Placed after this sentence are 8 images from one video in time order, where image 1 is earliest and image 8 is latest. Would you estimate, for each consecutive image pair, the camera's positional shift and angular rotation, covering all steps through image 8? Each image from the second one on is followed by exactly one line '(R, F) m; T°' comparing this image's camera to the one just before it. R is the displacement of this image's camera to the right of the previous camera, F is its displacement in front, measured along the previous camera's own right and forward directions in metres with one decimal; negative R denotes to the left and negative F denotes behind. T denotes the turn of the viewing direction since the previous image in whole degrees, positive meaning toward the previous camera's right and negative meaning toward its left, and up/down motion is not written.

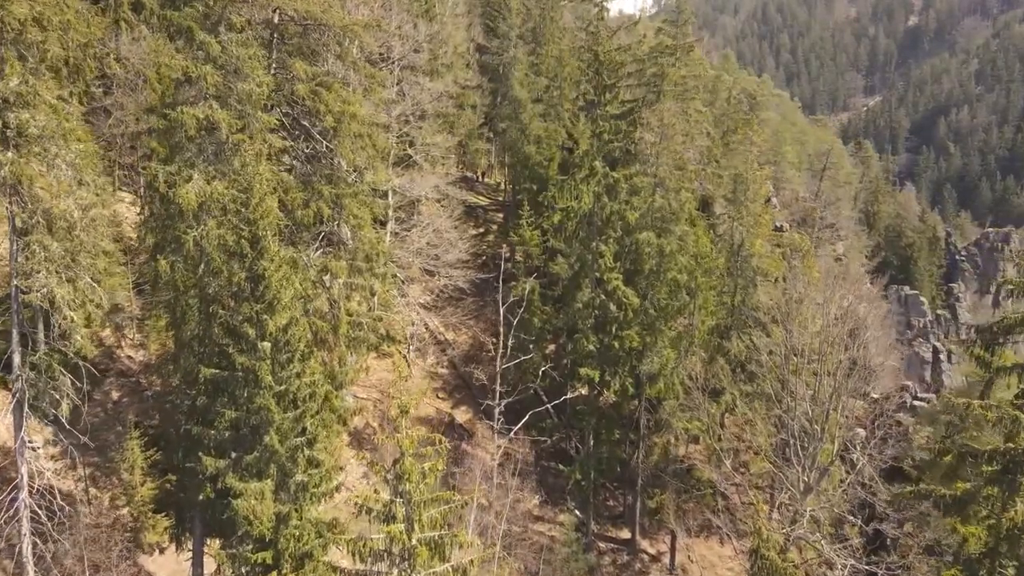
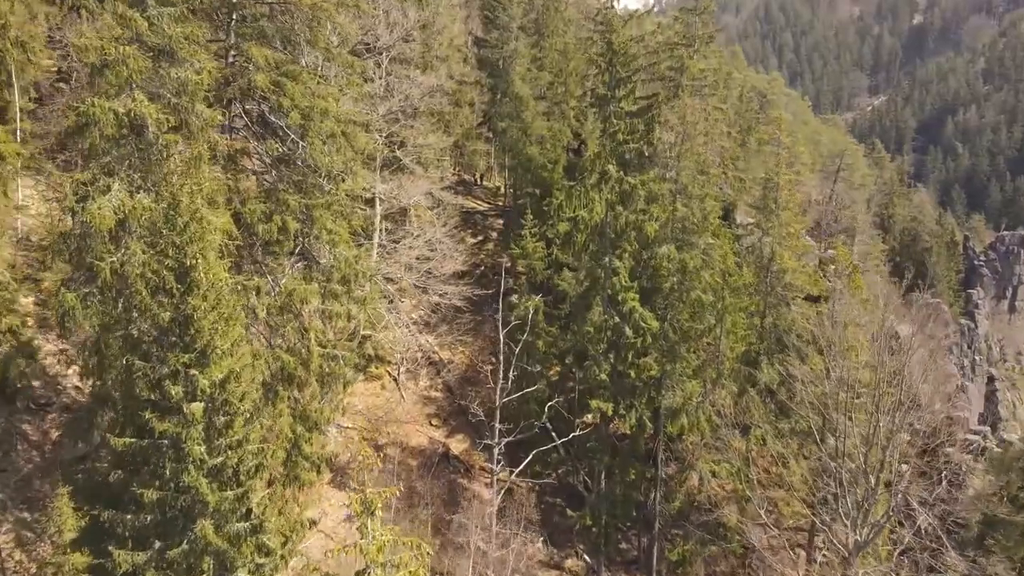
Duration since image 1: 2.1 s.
(0.0, +2.4) m; 0°
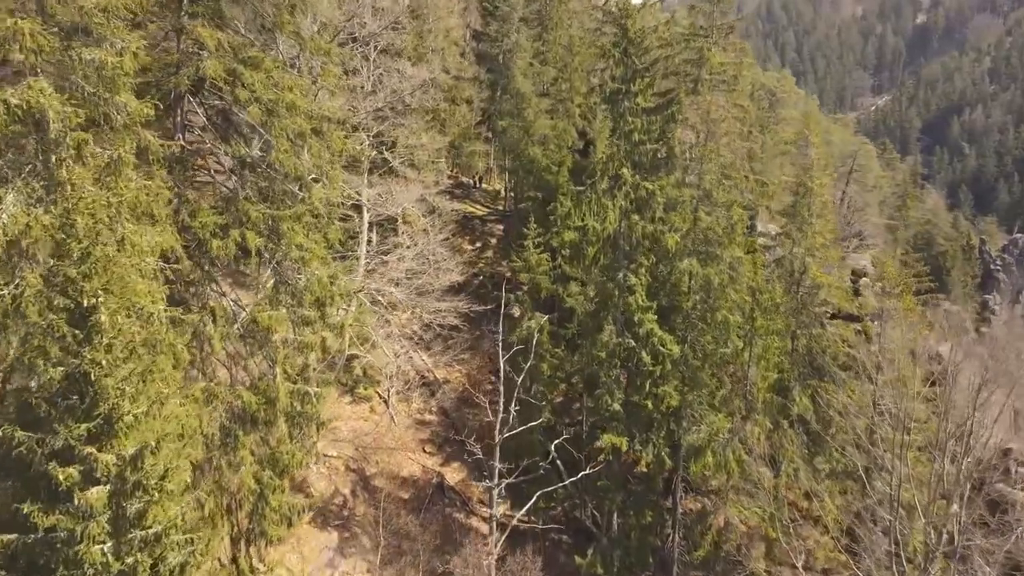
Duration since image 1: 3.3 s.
(0.0, +2.0) m; 0°
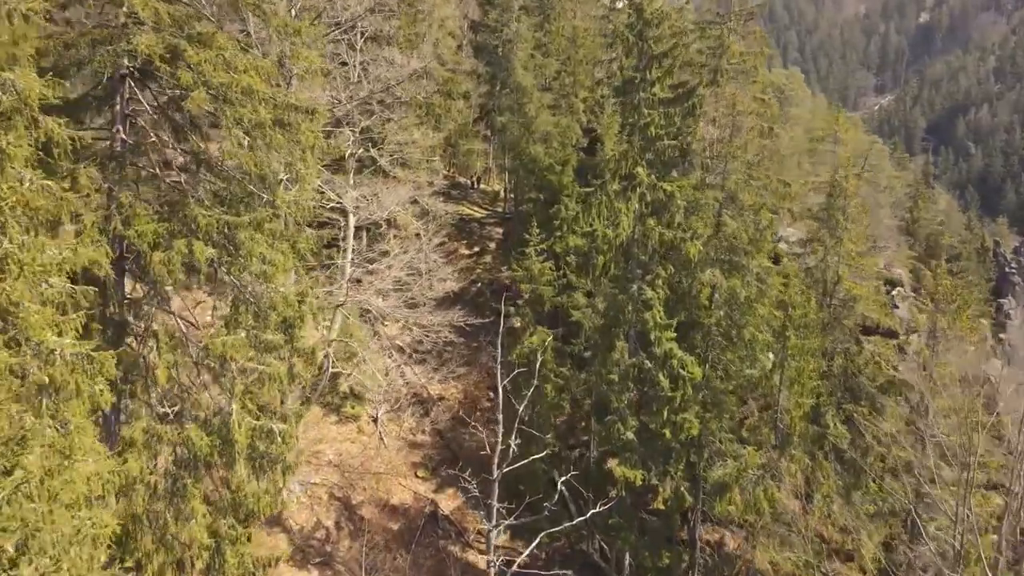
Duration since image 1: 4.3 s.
(0.0, +1.7) m; 0°
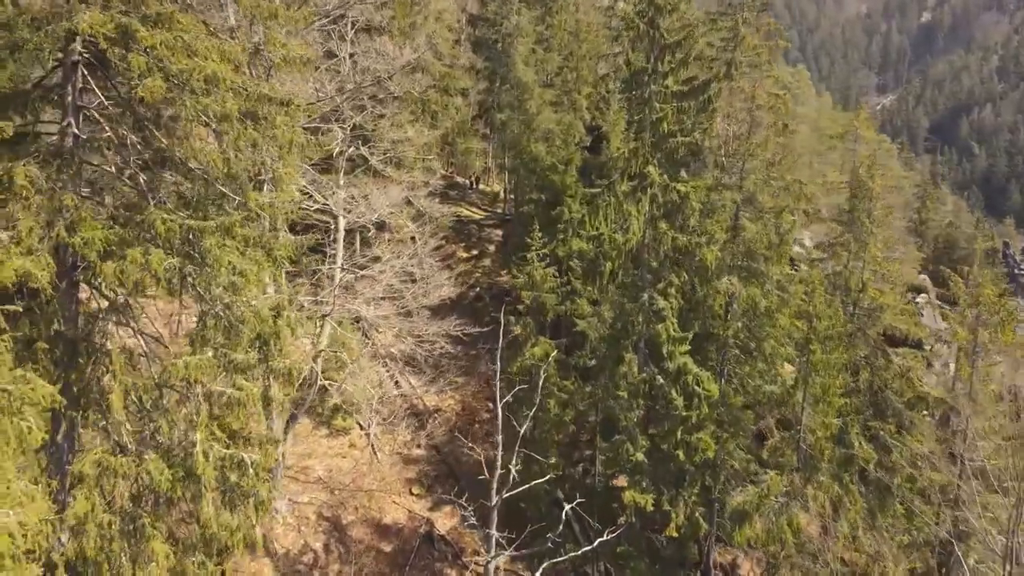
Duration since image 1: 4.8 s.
(0.0, +1.0) m; 0°
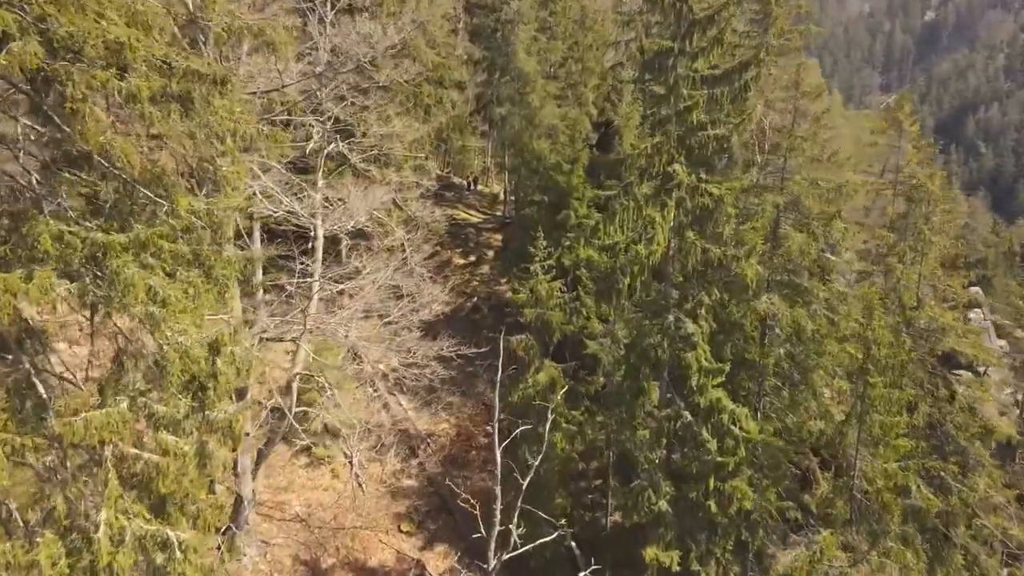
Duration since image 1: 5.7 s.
(0.0, +1.9) m; 0°
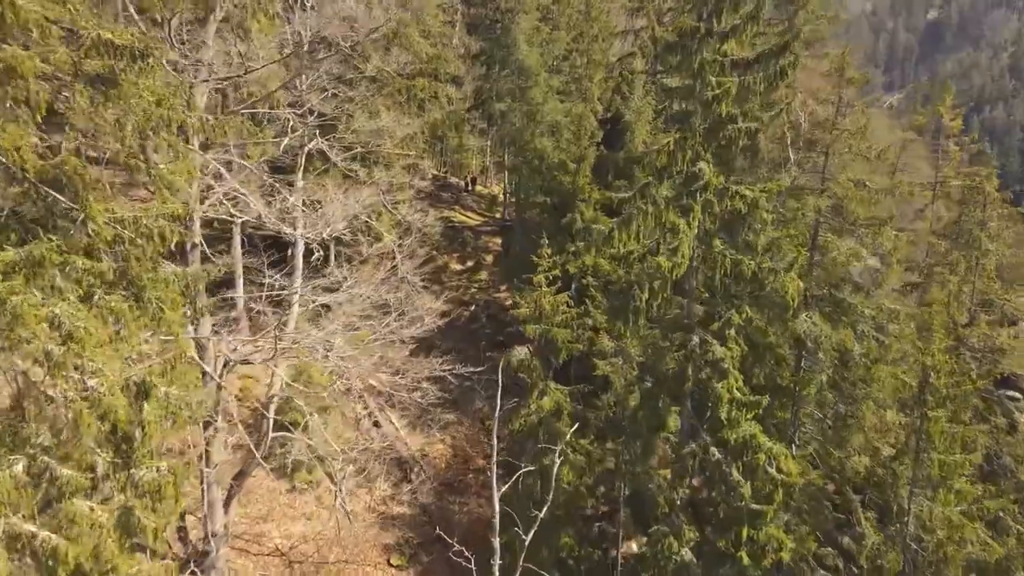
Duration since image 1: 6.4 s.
(0.0, +1.4) m; 0°
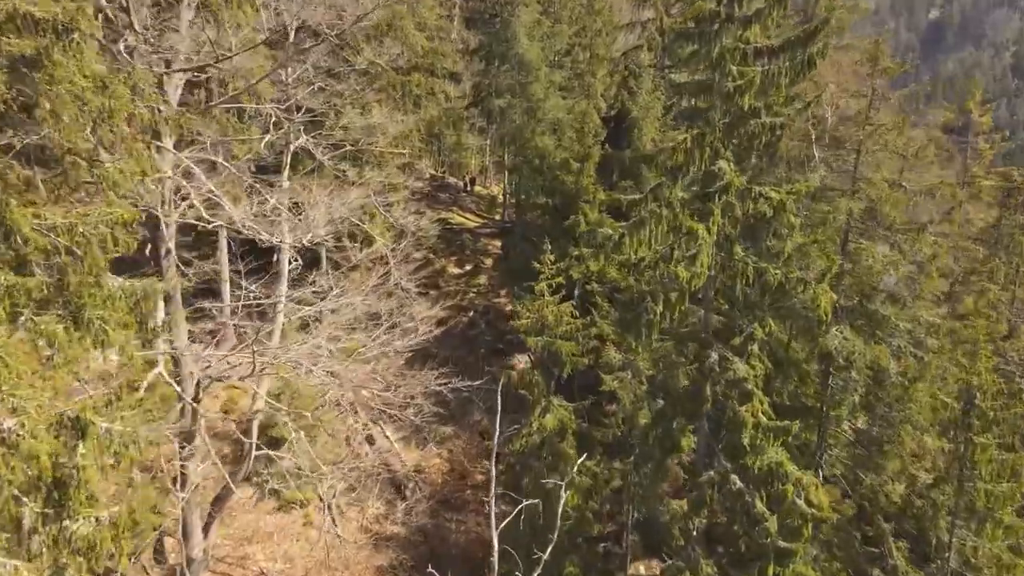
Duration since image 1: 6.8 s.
(0.0, +0.9) m; 0°
